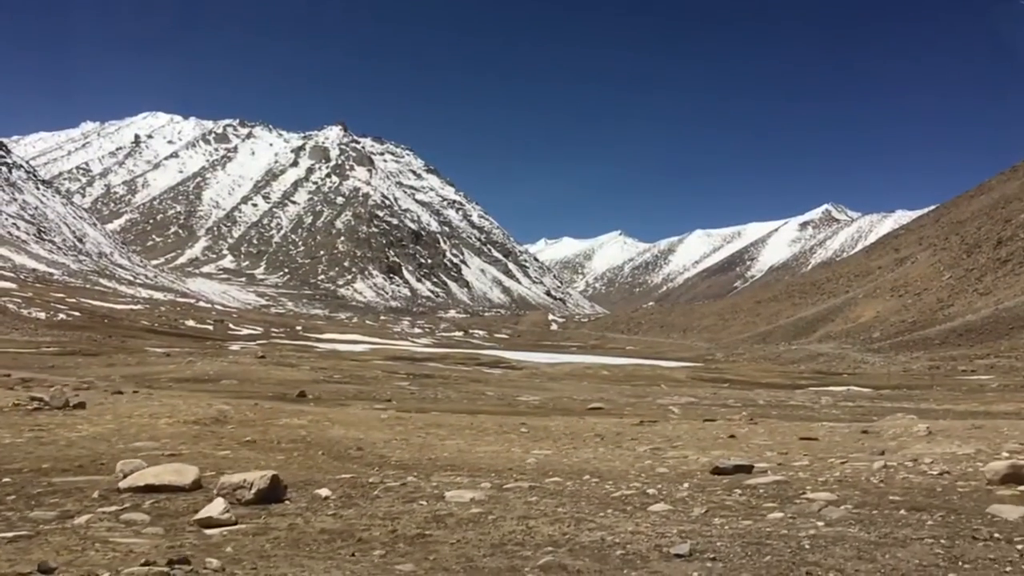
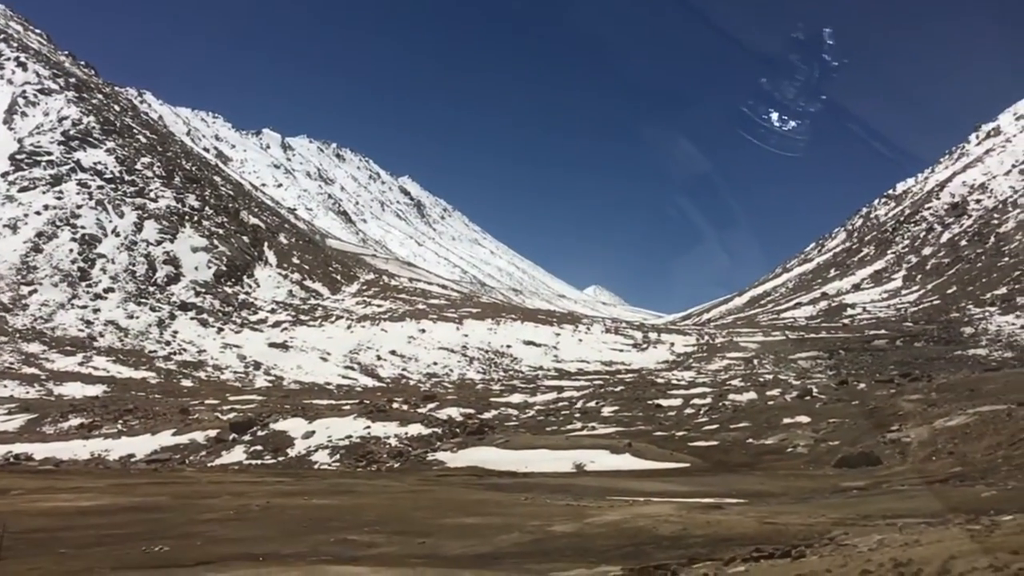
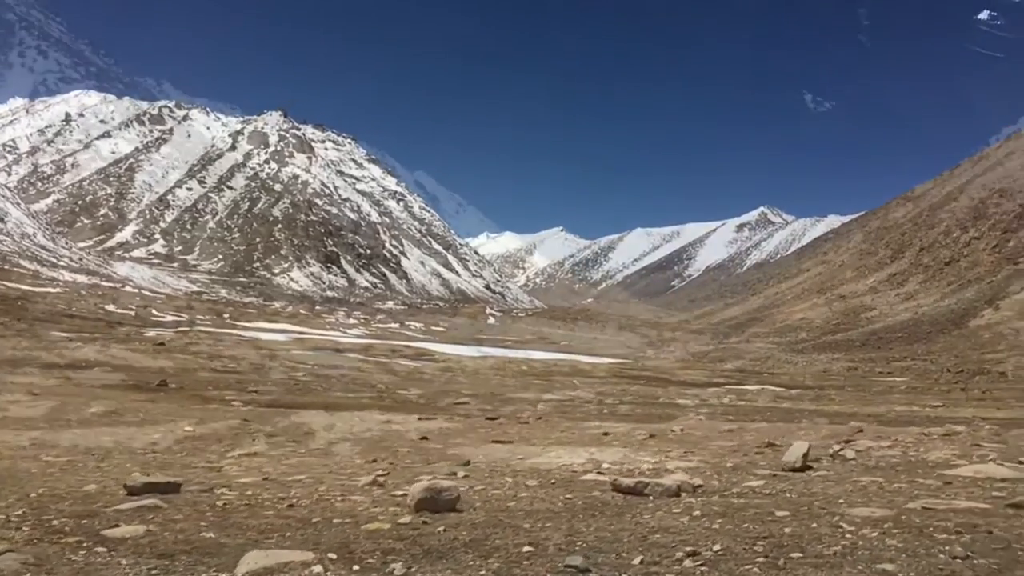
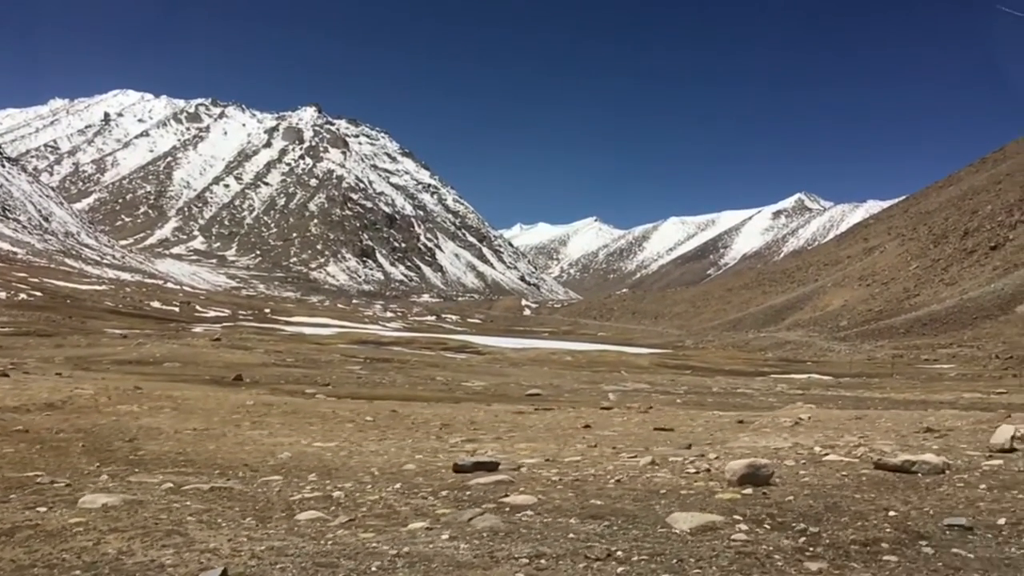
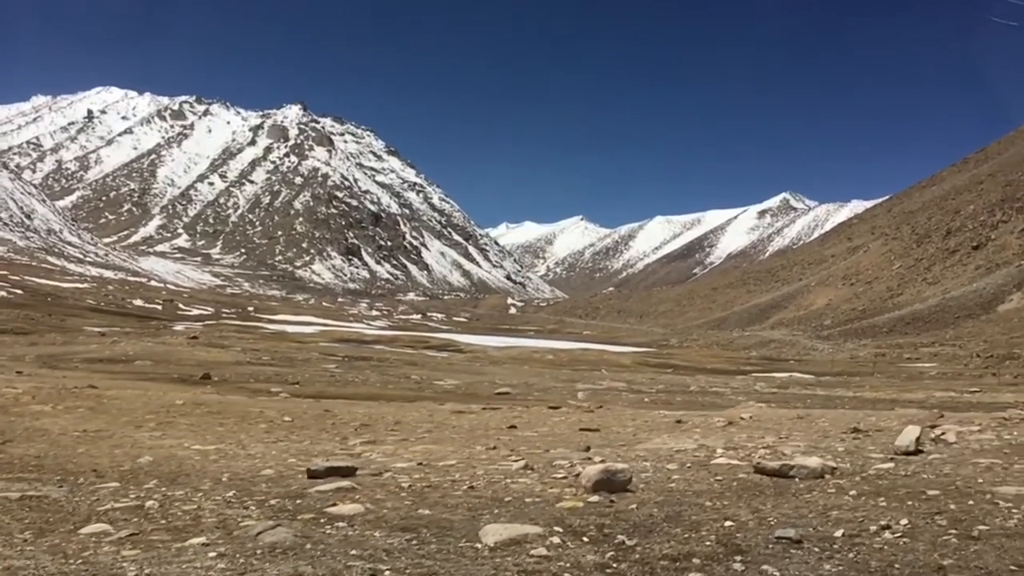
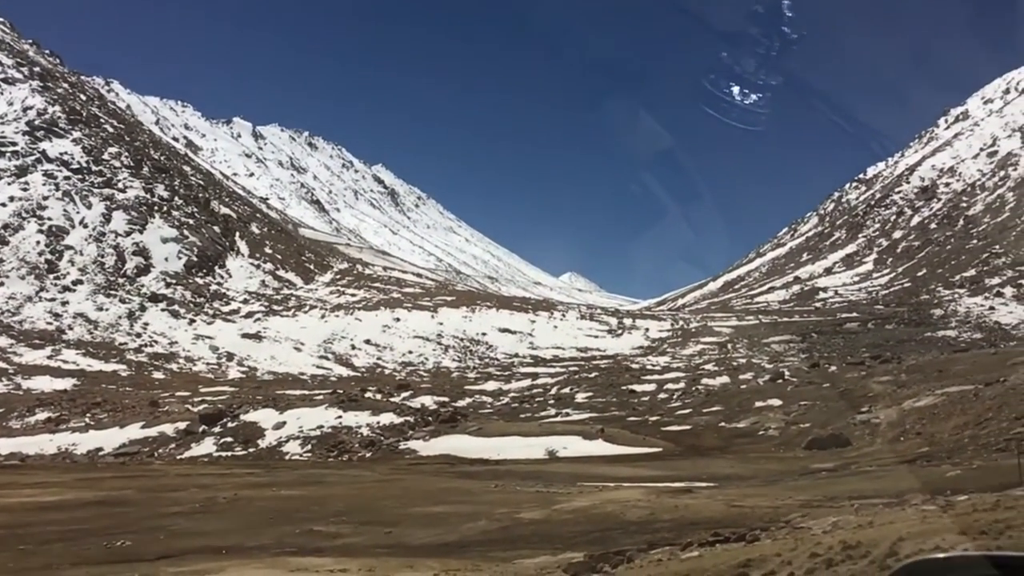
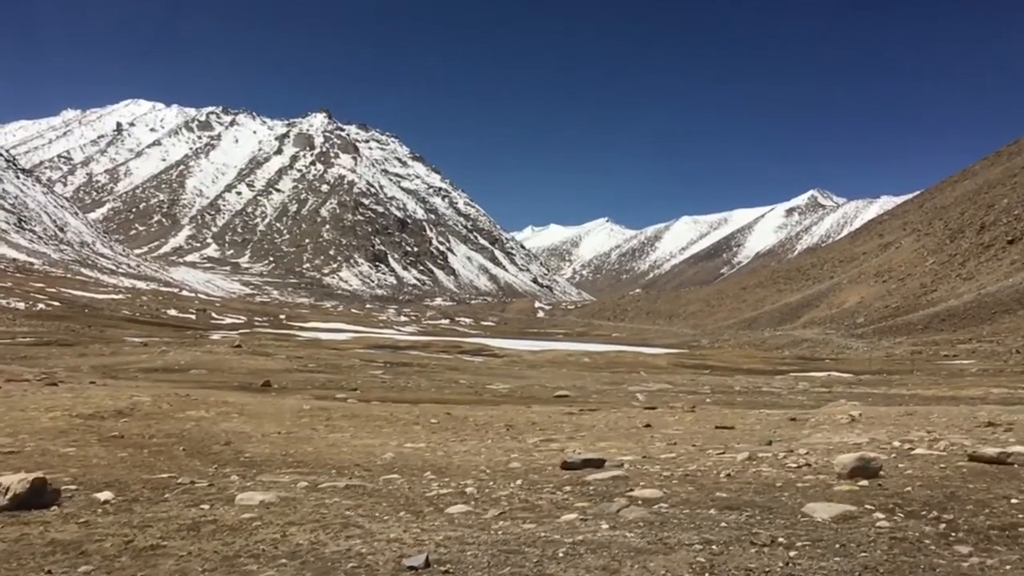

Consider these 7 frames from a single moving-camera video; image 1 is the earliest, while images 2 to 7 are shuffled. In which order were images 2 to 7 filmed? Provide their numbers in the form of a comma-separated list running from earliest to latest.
7, 4, 5, 3, 2, 6
